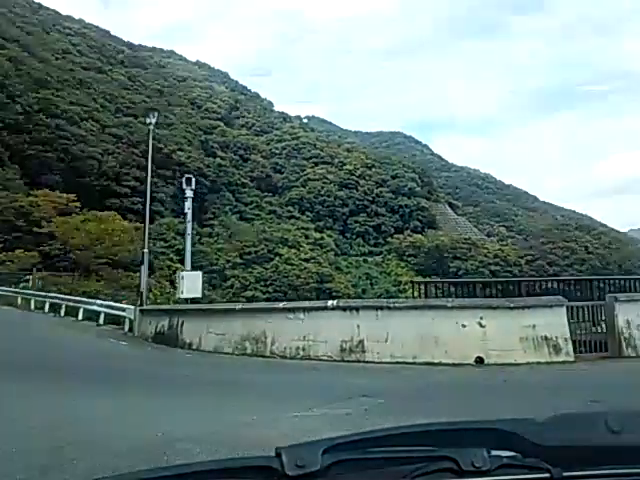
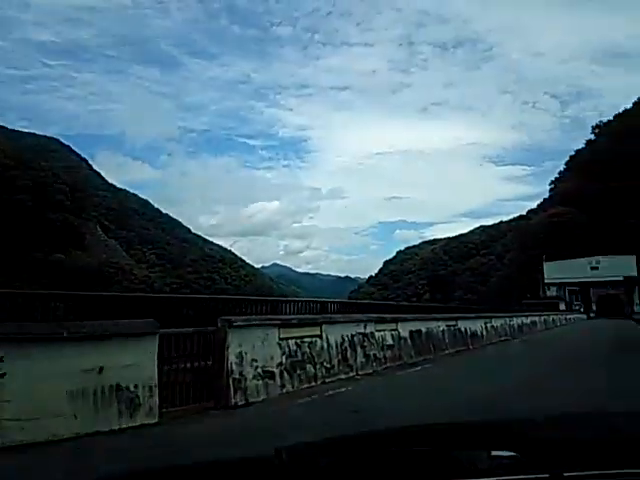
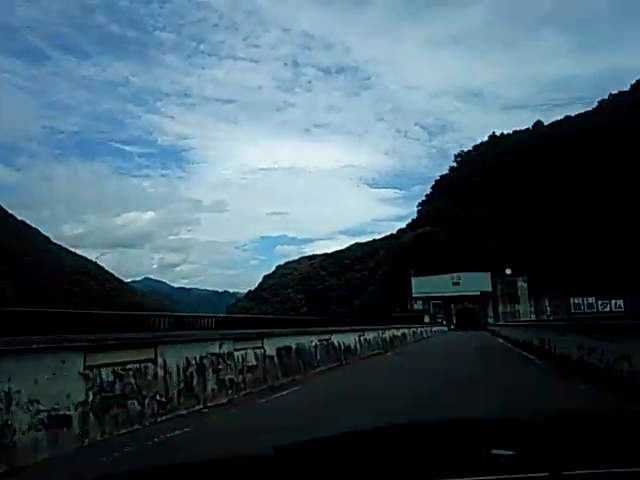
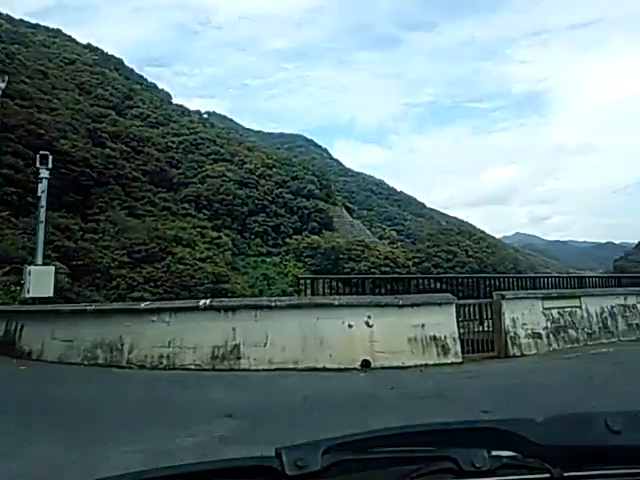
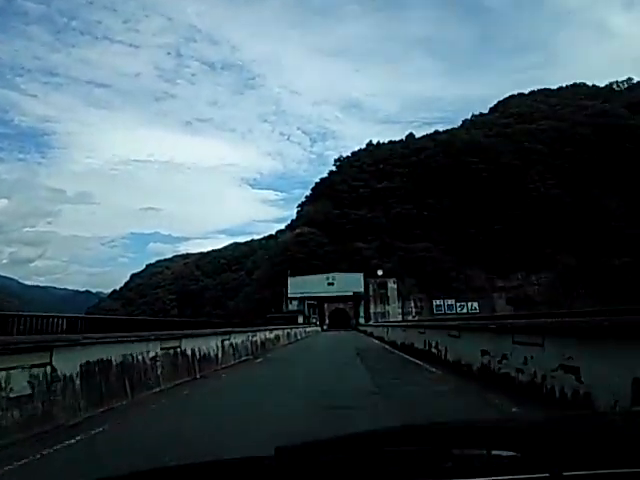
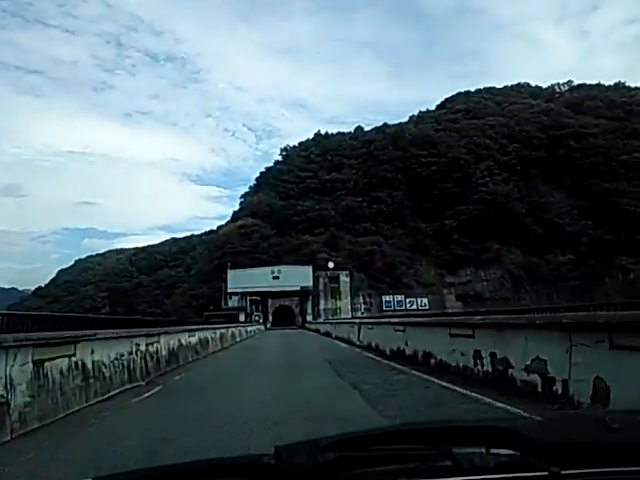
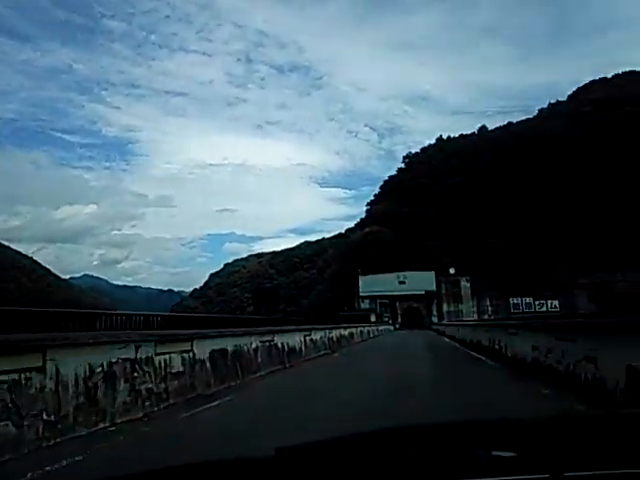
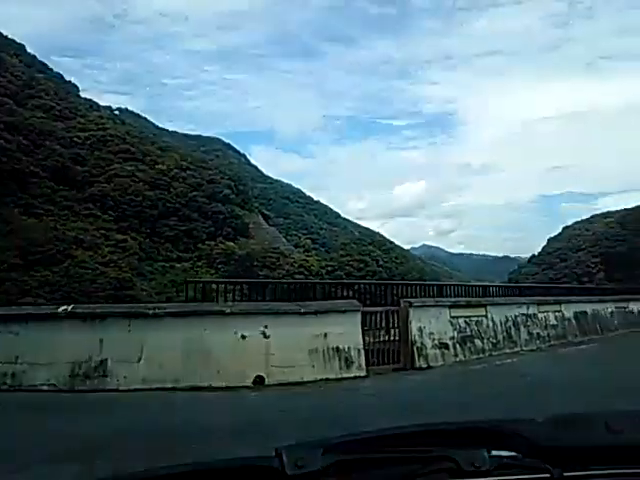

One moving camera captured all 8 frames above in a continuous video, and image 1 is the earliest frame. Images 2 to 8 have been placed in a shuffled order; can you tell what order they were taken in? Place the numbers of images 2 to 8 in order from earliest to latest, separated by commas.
4, 8, 2, 3, 7, 5, 6
